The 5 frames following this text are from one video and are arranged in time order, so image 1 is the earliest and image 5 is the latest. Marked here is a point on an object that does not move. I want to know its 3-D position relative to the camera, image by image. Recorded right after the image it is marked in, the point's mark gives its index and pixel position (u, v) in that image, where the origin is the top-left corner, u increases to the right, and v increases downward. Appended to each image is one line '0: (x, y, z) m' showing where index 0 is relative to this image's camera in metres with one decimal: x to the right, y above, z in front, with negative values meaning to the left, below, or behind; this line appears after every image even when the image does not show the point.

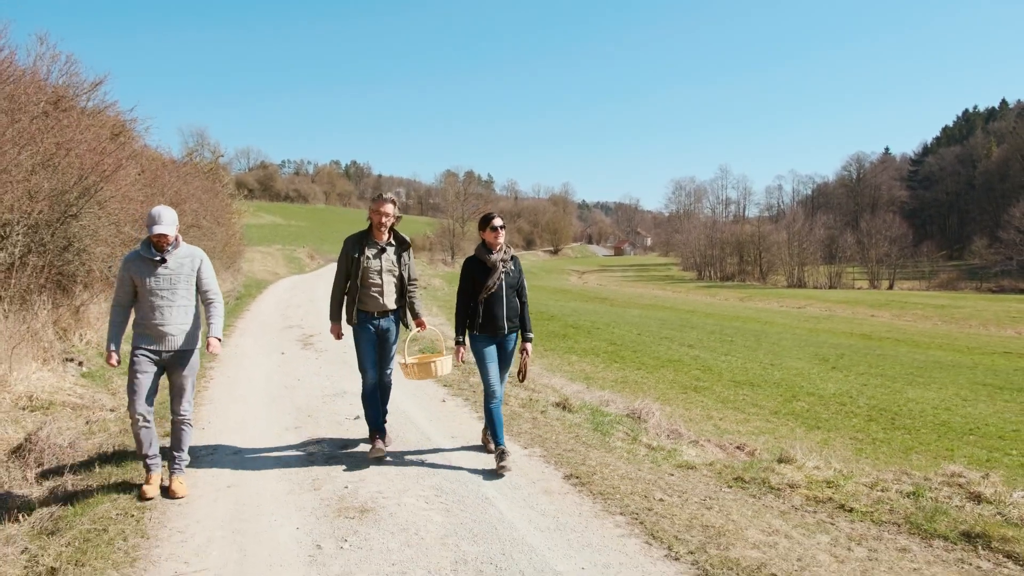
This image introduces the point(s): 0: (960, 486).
0: (+4.1, -1.8, +5.6) m
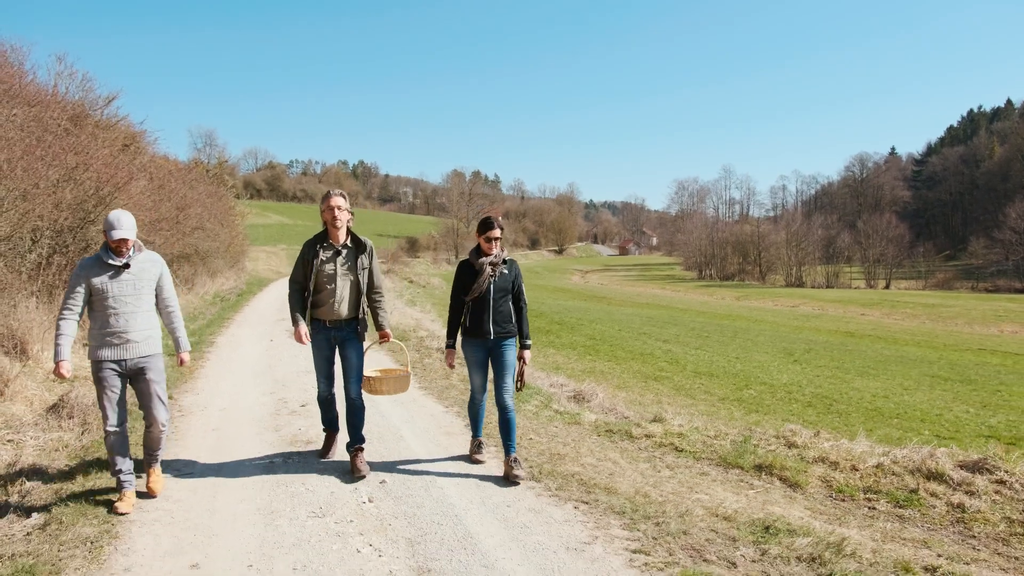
0: (+3.2, -1.7, +7.1) m
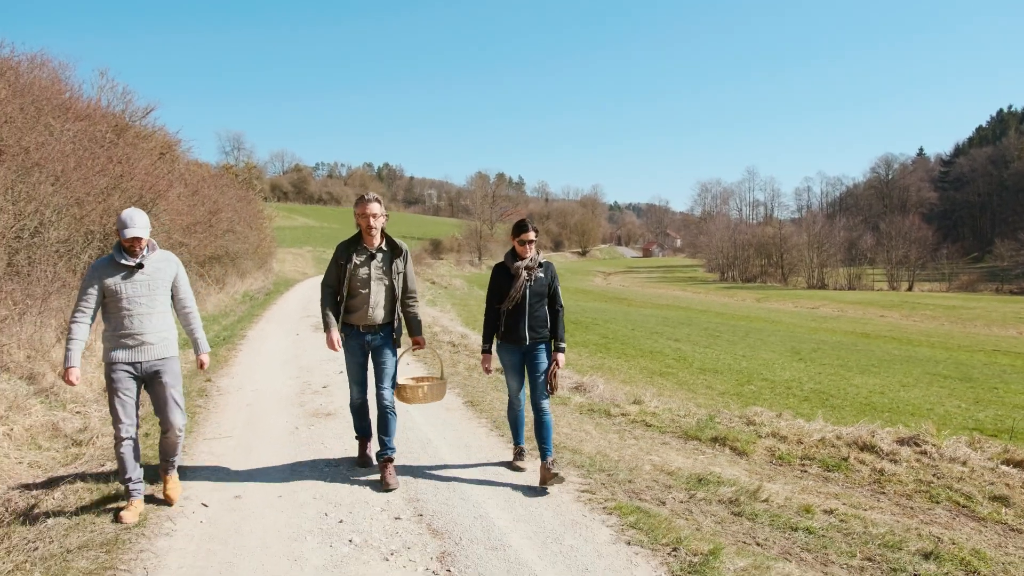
0: (+3.1, -1.7, +8.0) m
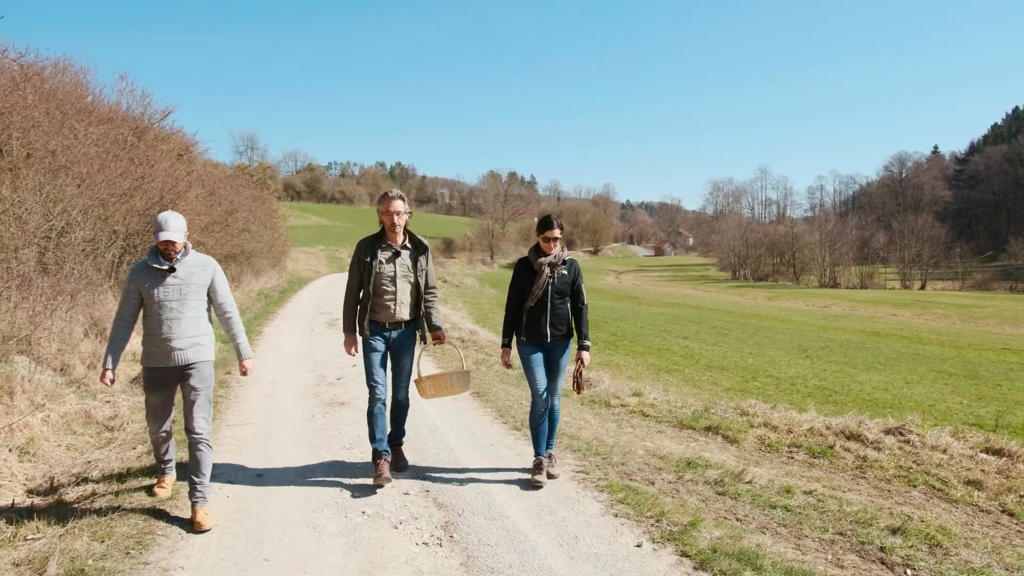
0: (+3.1, -1.6, +8.3) m
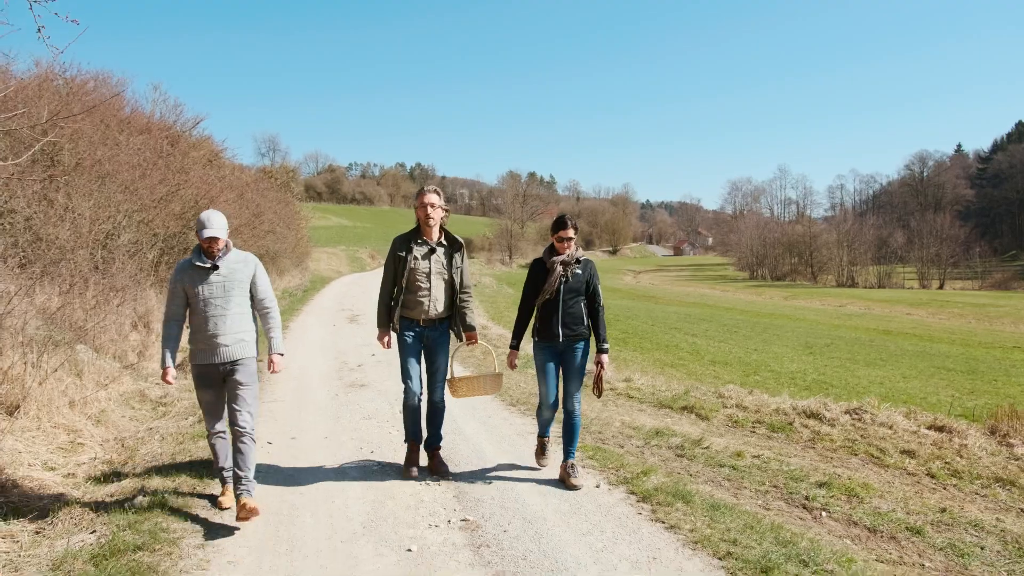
0: (+3.1, -1.6, +9.2) m
